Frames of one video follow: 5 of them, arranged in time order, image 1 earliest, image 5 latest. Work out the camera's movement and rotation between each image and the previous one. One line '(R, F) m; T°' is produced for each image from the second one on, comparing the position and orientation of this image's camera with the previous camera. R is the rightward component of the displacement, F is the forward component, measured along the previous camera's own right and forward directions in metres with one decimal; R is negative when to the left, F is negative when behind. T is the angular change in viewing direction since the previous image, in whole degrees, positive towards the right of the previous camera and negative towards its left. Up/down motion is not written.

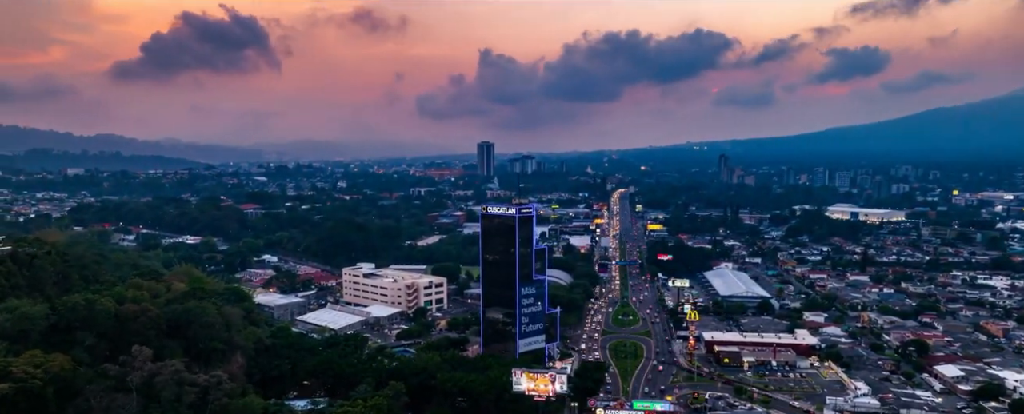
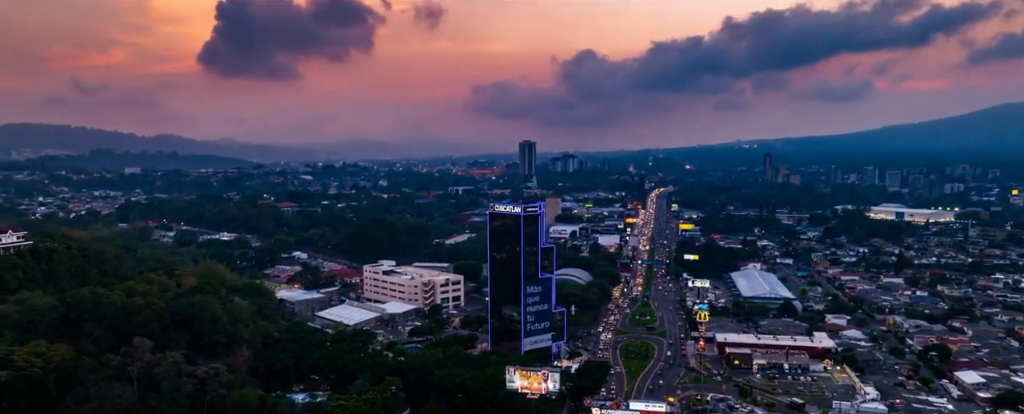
(+1.5, -0.1) m; -4°
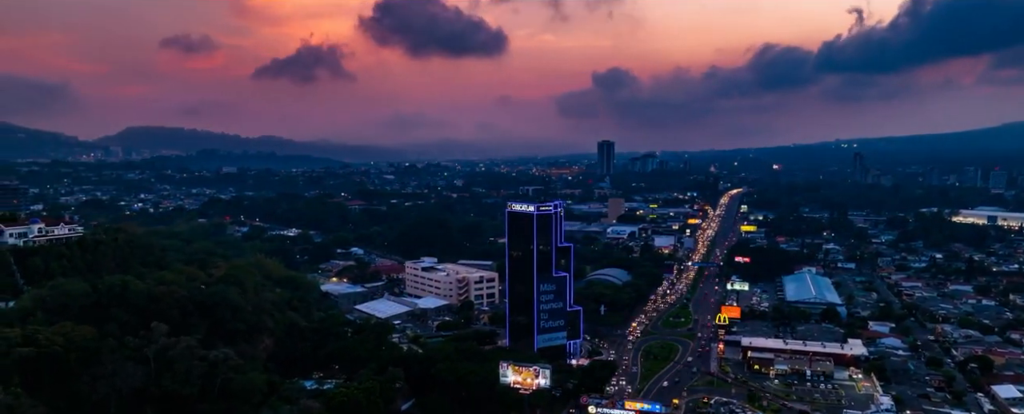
(+2.7, -0.3) m; -7°
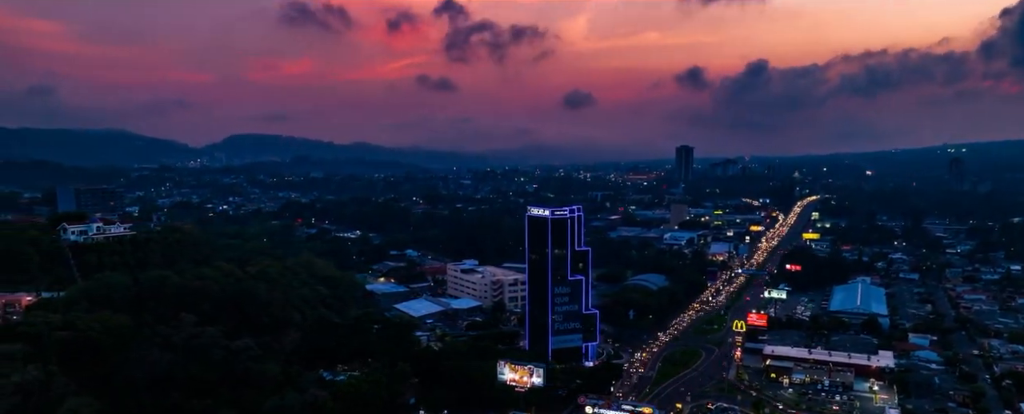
(+2.6, -0.6) m; -7°
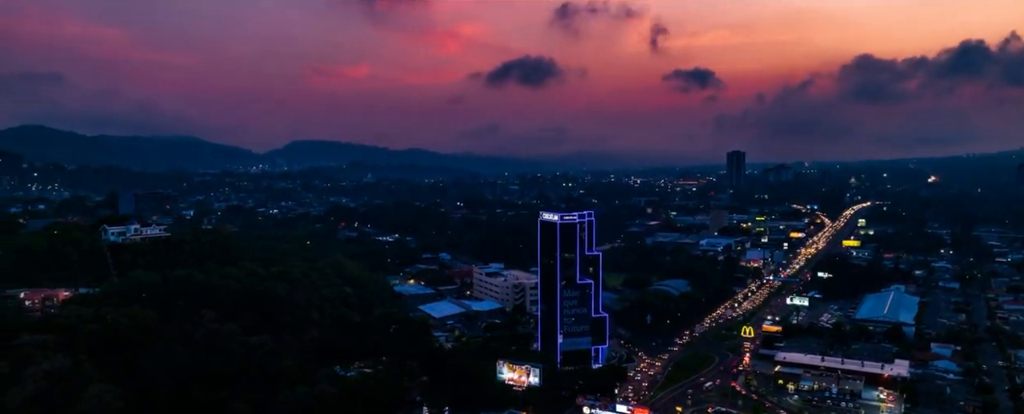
(+1.7, -0.6) m; -5°
